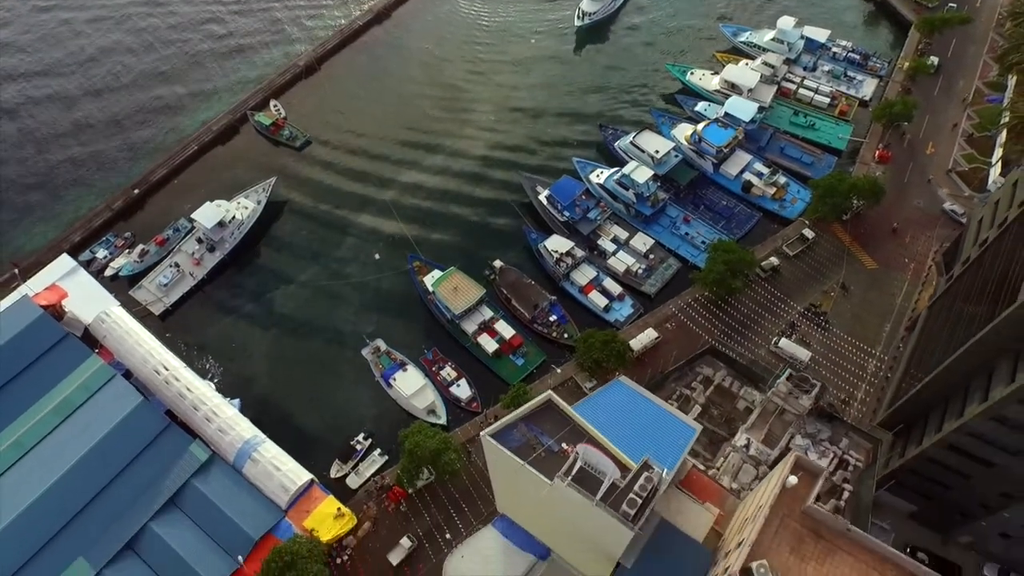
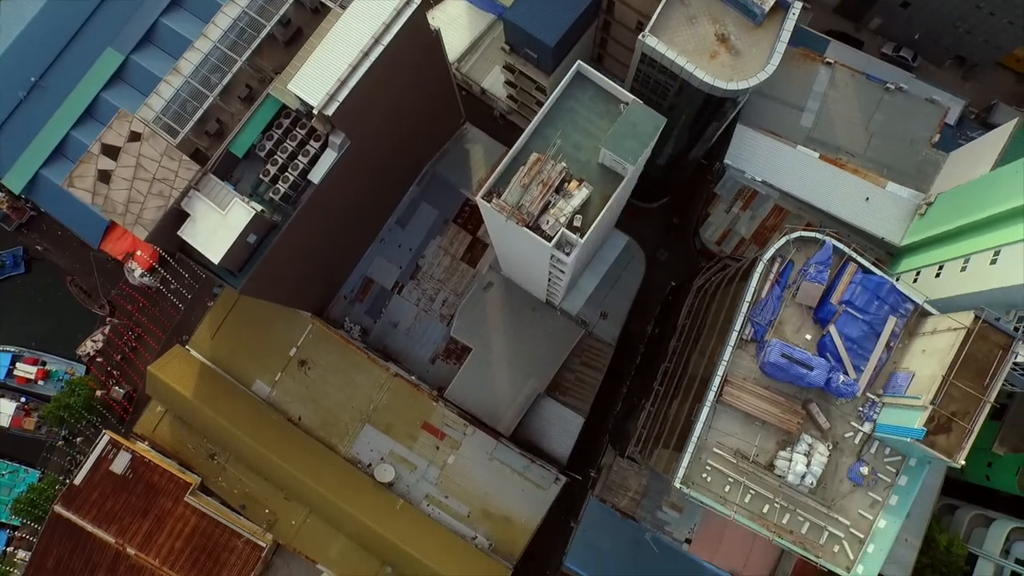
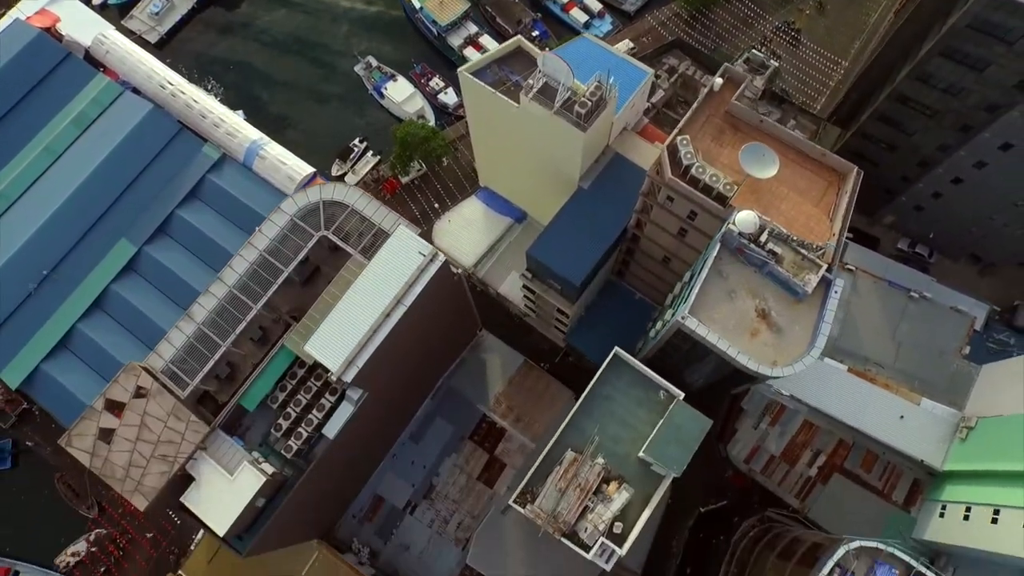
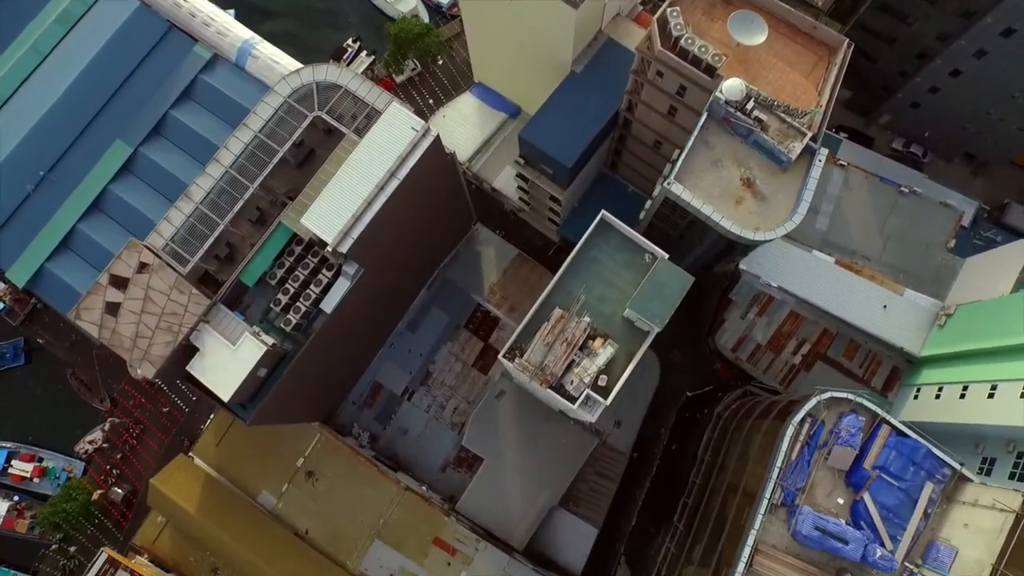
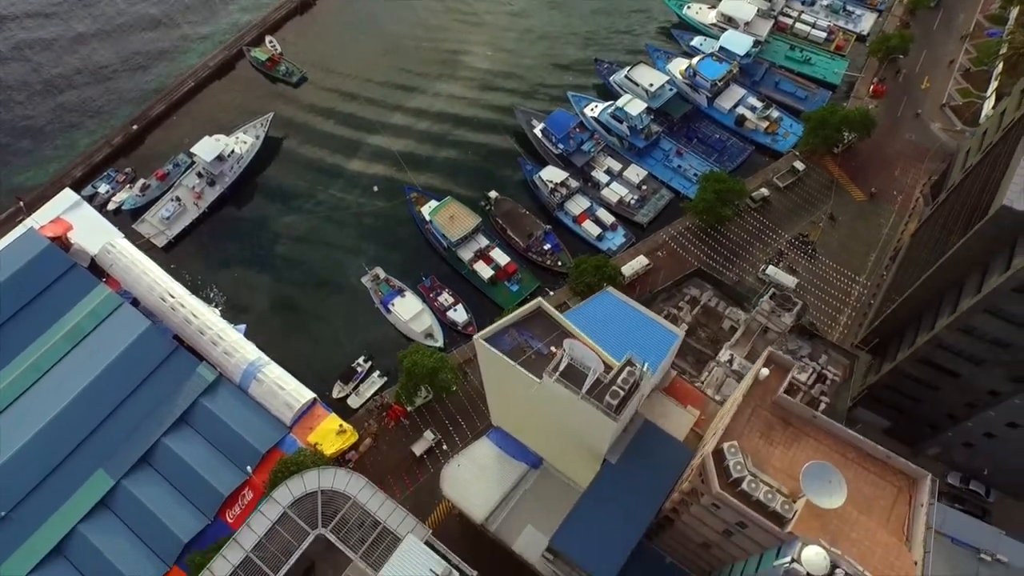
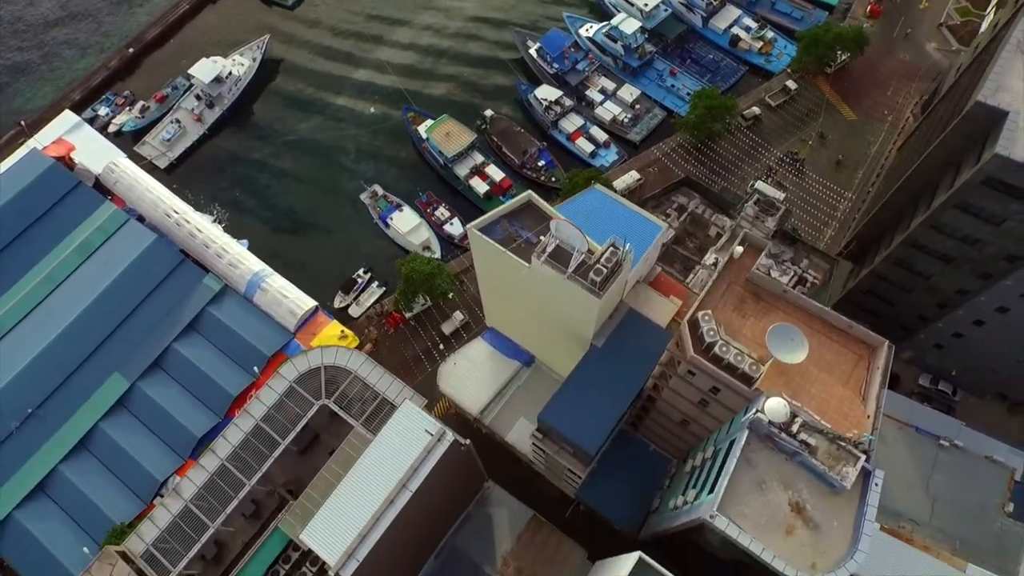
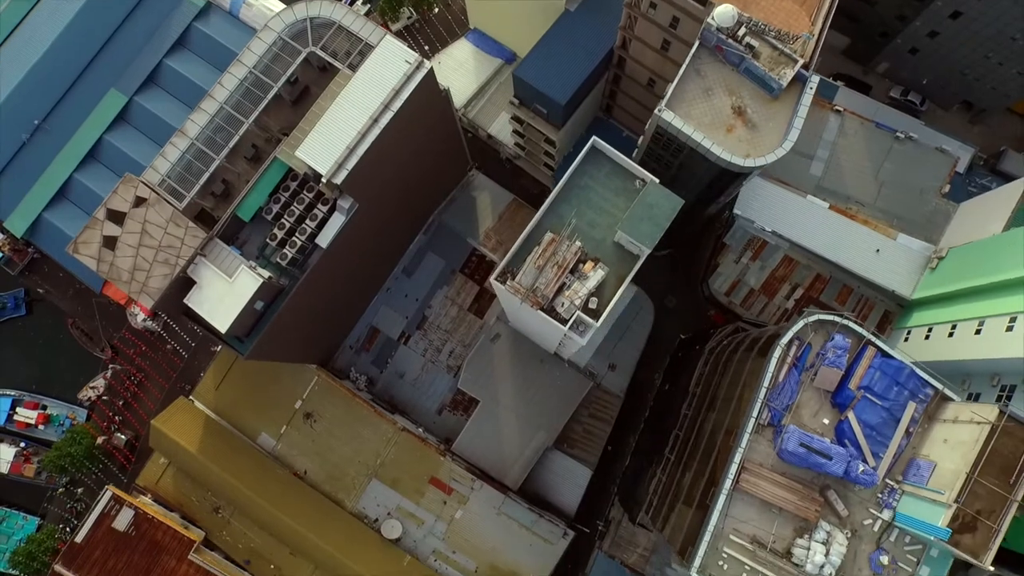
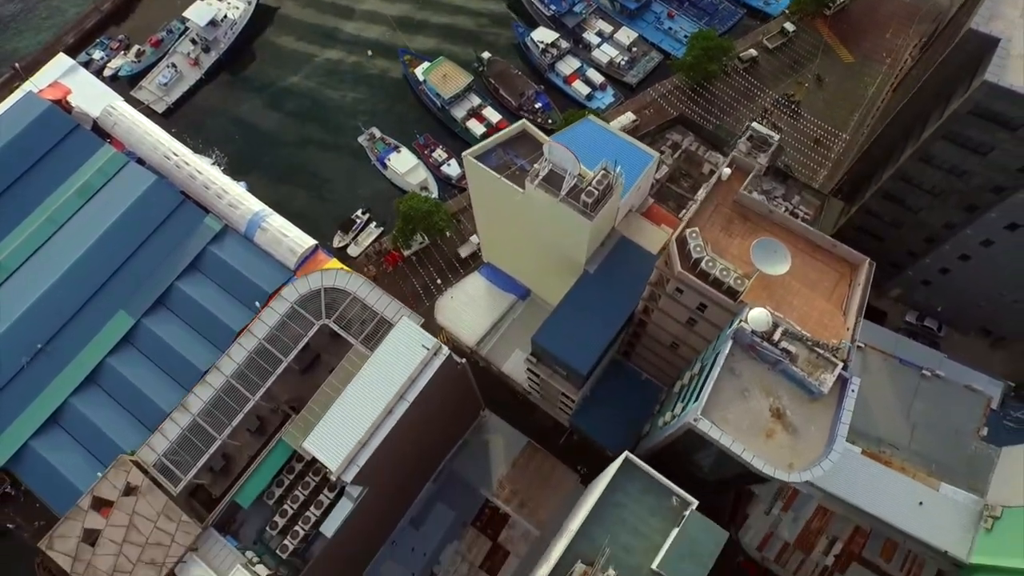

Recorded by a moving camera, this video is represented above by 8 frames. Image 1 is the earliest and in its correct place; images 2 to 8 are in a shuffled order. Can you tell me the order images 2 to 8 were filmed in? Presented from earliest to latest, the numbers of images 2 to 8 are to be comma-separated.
5, 6, 8, 3, 4, 7, 2
